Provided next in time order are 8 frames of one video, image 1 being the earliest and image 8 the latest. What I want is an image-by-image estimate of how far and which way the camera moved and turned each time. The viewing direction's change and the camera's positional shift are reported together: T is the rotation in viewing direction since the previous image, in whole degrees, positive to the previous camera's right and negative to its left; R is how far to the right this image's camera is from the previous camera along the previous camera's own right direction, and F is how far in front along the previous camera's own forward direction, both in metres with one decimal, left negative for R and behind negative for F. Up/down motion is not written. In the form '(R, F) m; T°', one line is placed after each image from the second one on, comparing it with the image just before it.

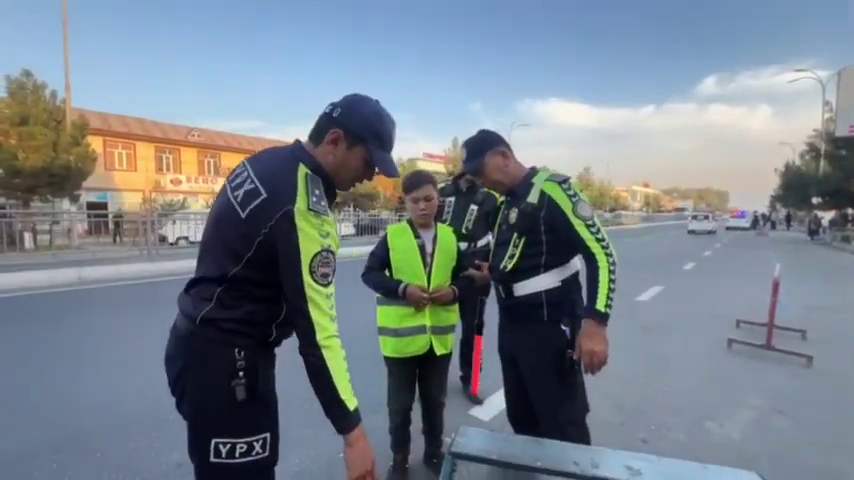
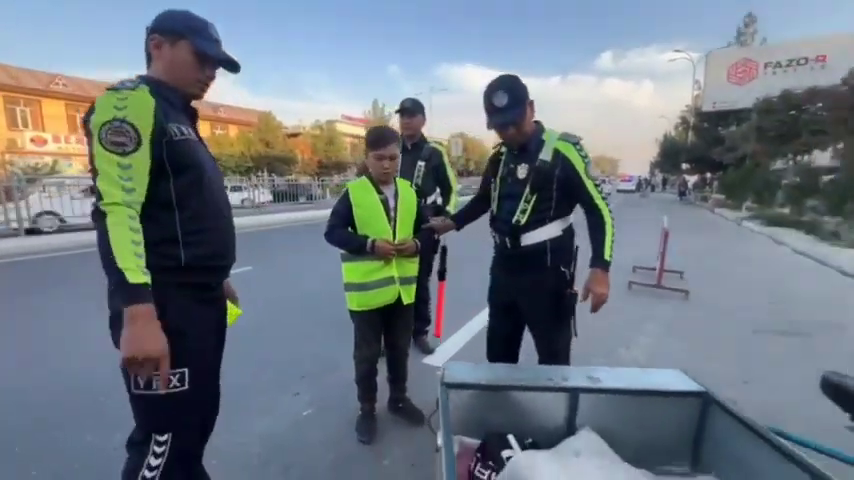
(+1.3, +0.6) m; -21°
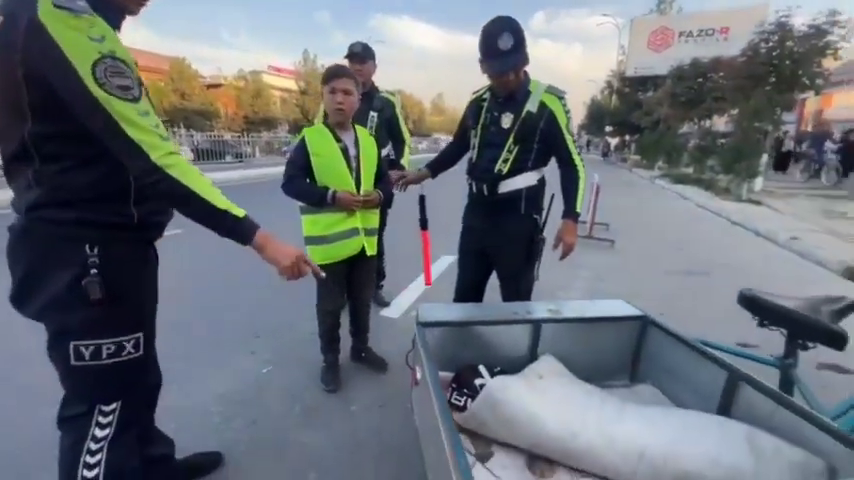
(-0.2, 0.0) m; +9°
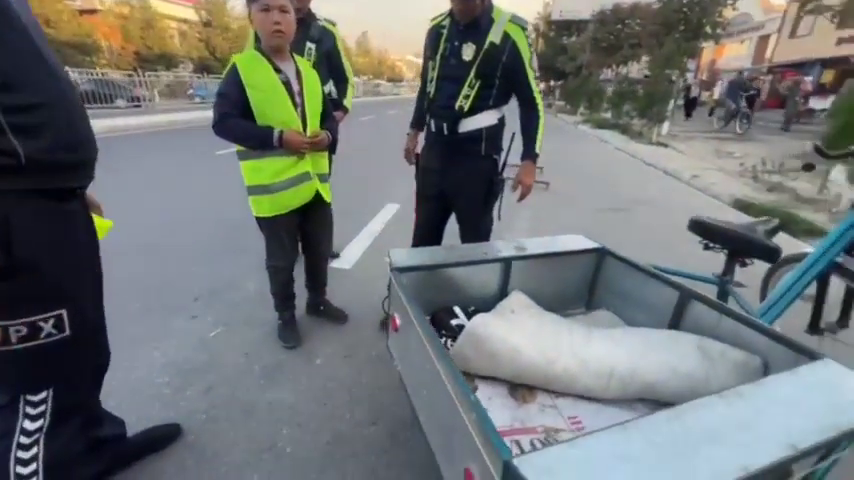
(-0.2, +0.1) m; +10°
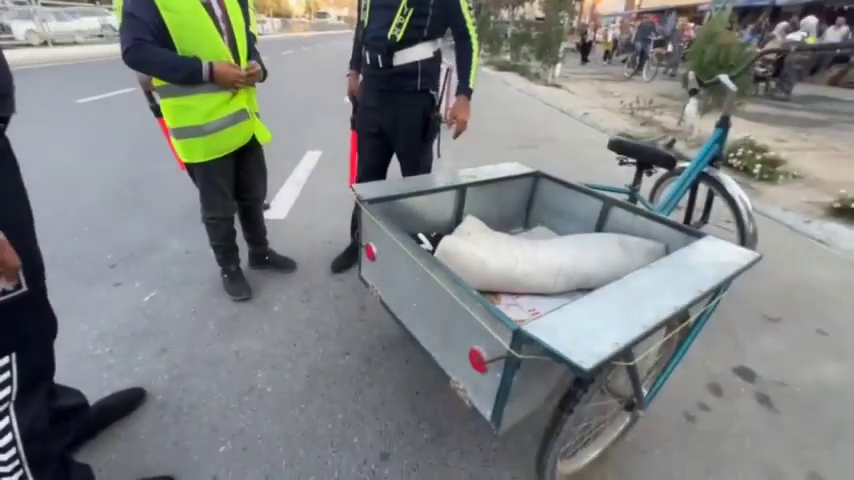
(-0.3, -0.1) m; +13°
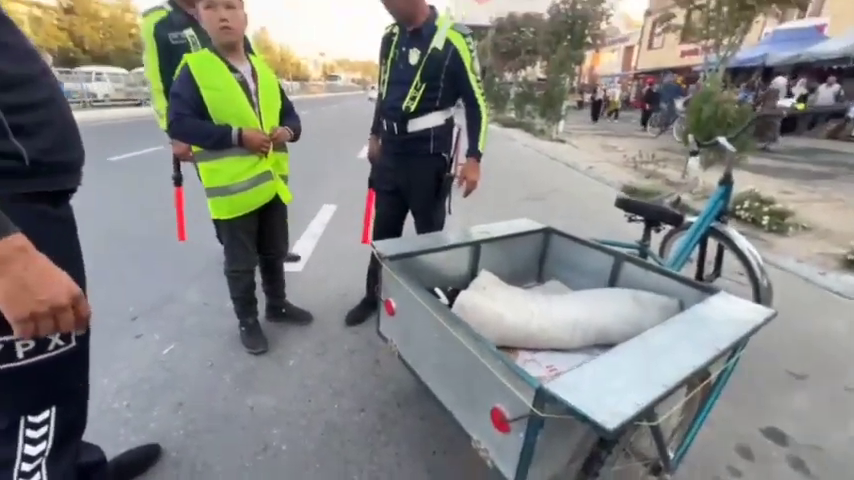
(-0.1, -0.1) m; -1°
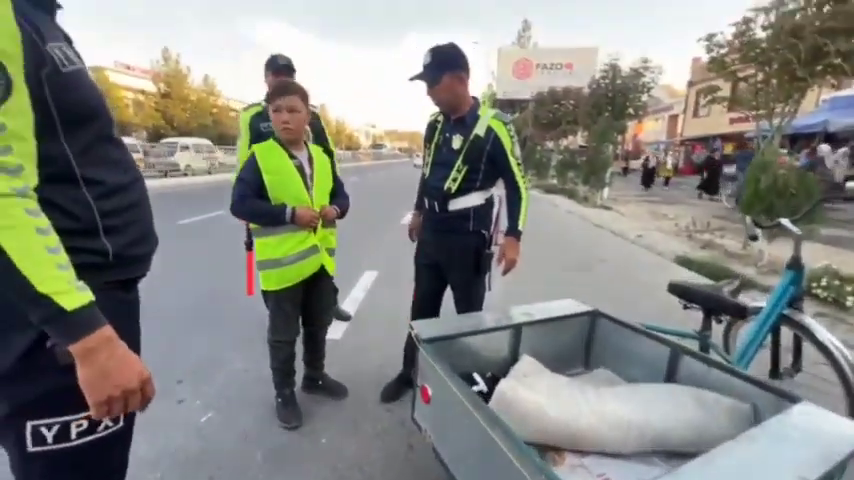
(0.0, 0.0) m; -6°
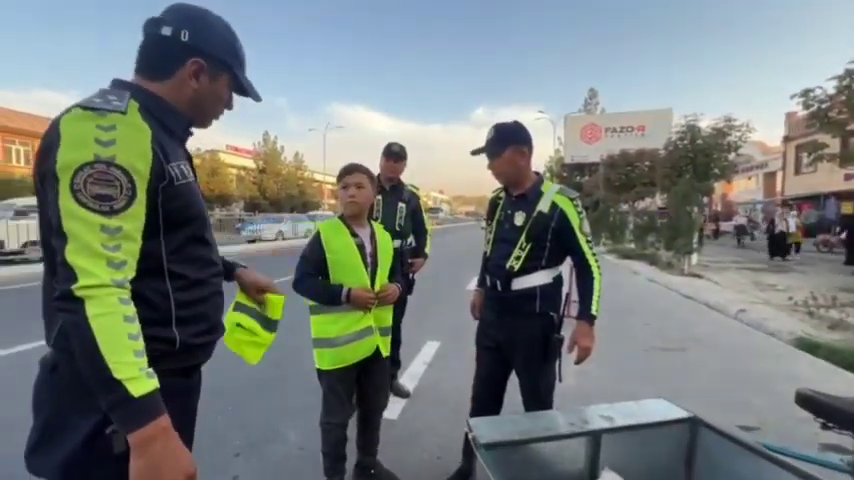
(0.0, +0.1) m; -10°
